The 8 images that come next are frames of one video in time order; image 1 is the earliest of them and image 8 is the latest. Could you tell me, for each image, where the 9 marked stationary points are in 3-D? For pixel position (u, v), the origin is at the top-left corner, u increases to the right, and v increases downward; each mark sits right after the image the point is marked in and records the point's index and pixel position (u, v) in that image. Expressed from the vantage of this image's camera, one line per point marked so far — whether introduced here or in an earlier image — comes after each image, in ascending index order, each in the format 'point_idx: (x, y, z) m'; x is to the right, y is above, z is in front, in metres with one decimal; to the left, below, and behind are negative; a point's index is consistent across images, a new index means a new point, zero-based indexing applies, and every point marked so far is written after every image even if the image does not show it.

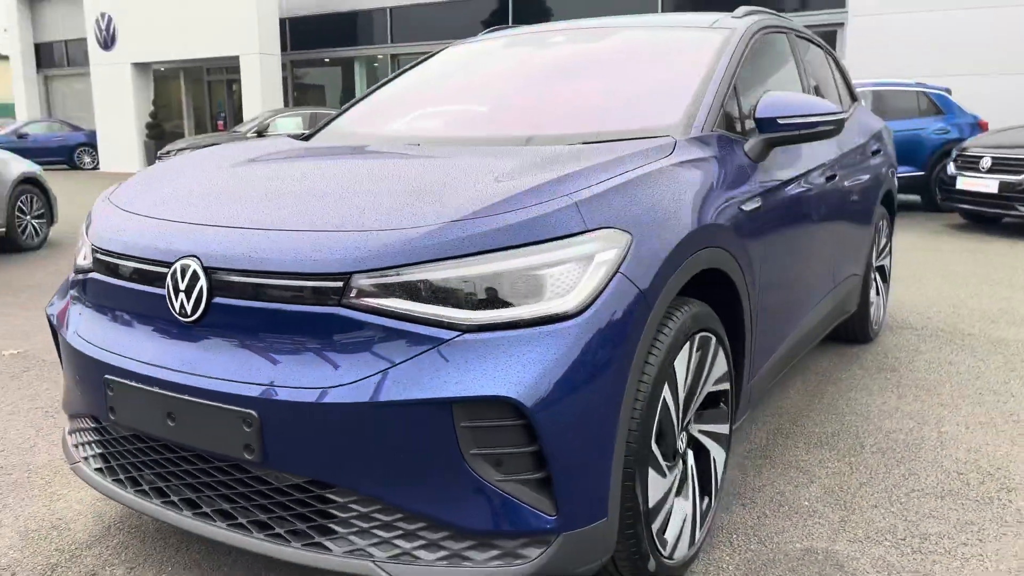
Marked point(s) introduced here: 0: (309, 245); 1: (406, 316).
0: (-0.4, +0.1, +1.7) m
1: (-0.2, -0.1, +1.6) m
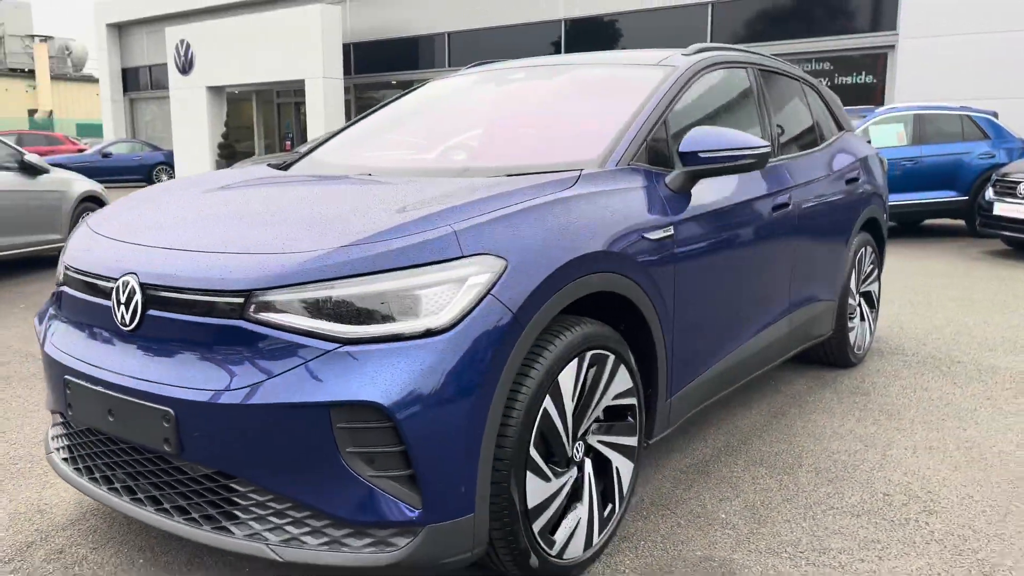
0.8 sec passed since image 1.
0: (-0.7, 0.0, +2.0) m
1: (-0.5, -0.1, +1.9) m
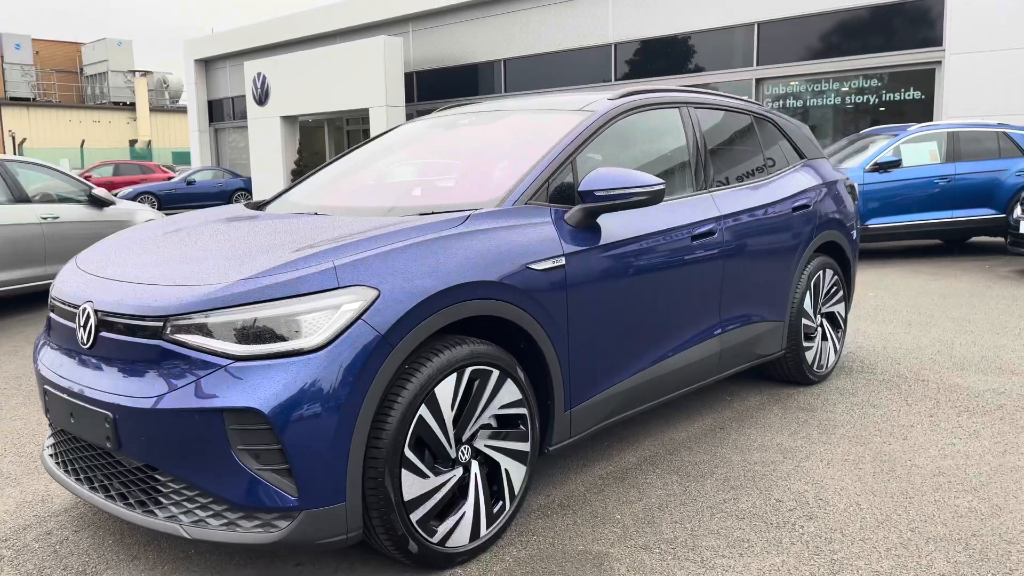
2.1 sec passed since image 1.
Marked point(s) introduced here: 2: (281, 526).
0: (-1.0, 0.0, +2.4) m
1: (-0.9, -0.2, +2.3) m
2: (-0.6, -0.6, +2.3) m
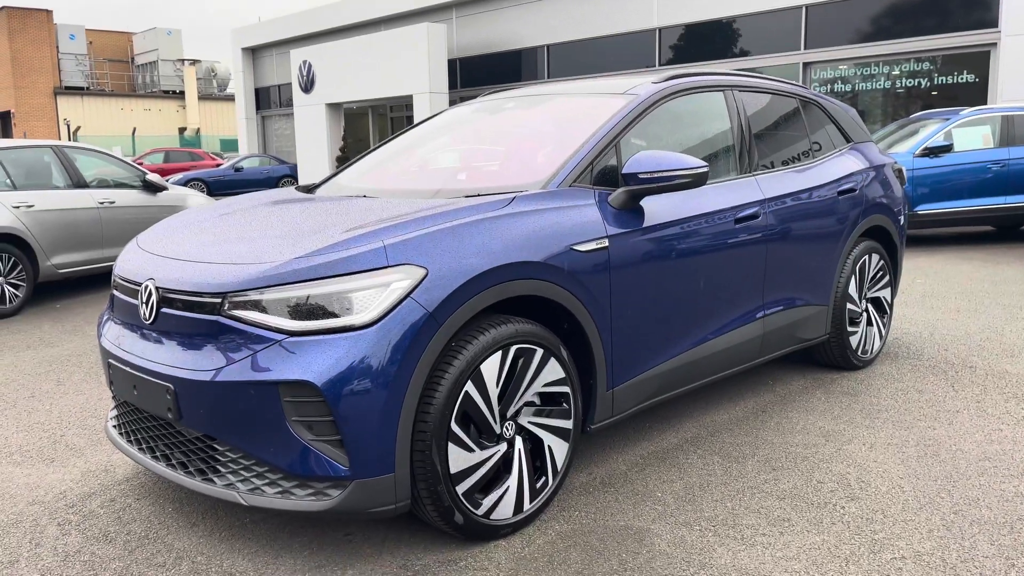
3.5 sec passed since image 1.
0: (-0.9, 0.0, +2.6) m
1: (-0.7, -0.1, +2.4) m
2: (-0.5, -0.6, +2.4) m
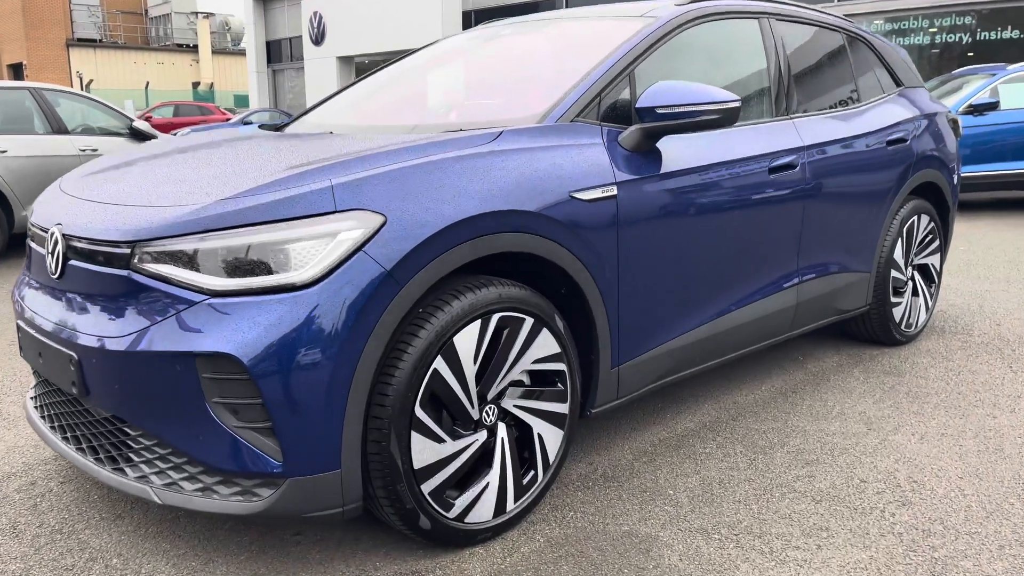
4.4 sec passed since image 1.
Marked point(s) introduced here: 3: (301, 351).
0: (-1.0, +0.2, +2.1) m
1: (-0.8, 0.0, +1.9) m
2: (-0.6, -0.5, +1.9) m
3: (-0.5, -0.1, +1.9) m
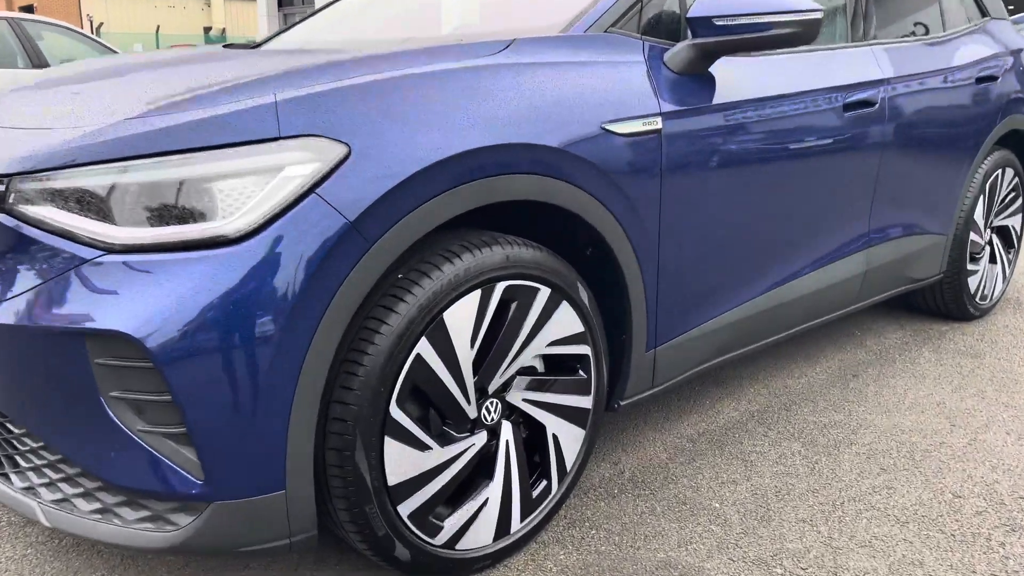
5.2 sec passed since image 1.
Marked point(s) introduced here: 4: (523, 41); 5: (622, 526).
0: (-0.9, +0.3, +1.6) m
1: (-0.8, +0.1, +1.4) m
2: (-0.6, -0.4, +1.4) m
3: (-0.5, -0.1, +1.3) m
4: (0.0, +0.5, +1.8) m
5: (+0.3, -0.6, +2.0) m
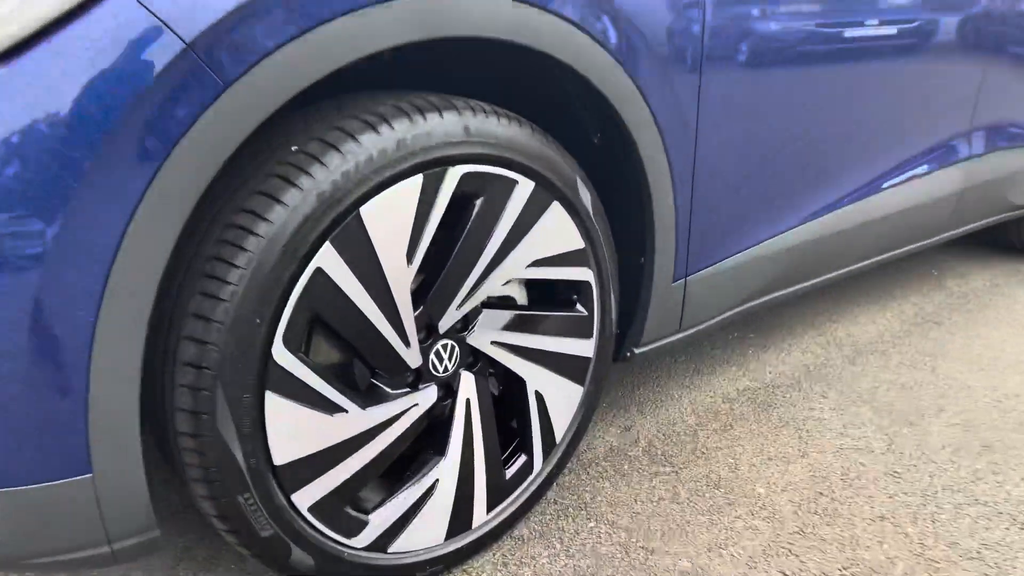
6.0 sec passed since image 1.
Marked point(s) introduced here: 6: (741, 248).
0: (-1.0, +0.4, +1.0) m
1: (-0.8, +0.2, +0.9) m
2: (-0.6, -0.2, +0.9) m
3: (-0.5, +0.1, +0.8) m
4: (0.0, +0.7, +1.3) m
5: (+0.2, -0.4, +1.4) m
6: (+0.4, +0.1, +1.6) m
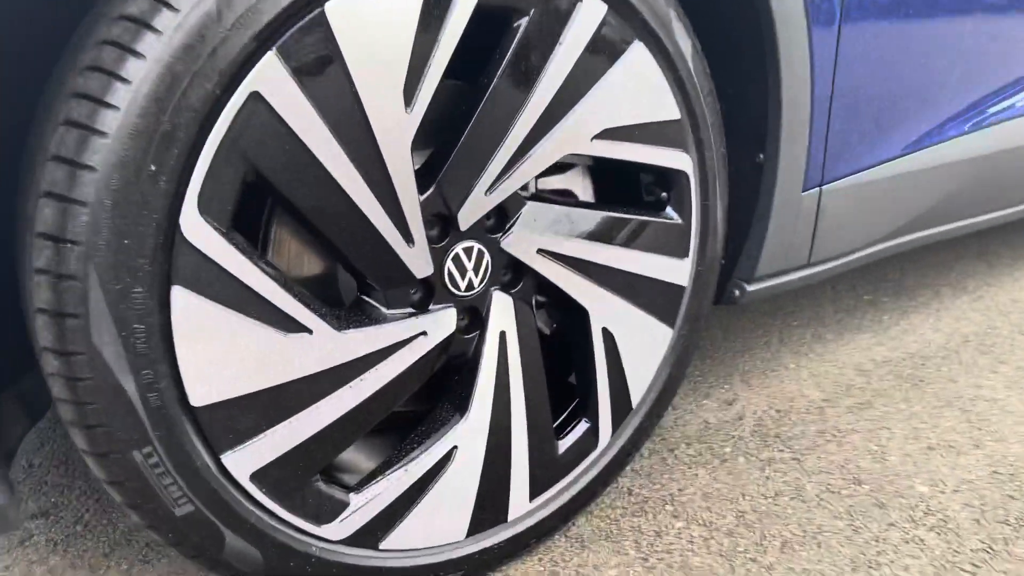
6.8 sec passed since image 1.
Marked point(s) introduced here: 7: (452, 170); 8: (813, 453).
0: (-0.9, +0.6, +0.7) m
1: (-0.8, +0.4, +0.5) m
2: (-0.6, -0.1, +0.6) m
3: (-0.5, +0.2, +0.5) m
4: (+0.1, +0.8, +0.9) m
5: (+0.3, -0.3, +1.0) m
6: (+0.5, +0.2, +1.2) m
7: (0.0, +0.1, +0.8) m
8: (+0.4, -0.2, +1.2) m
